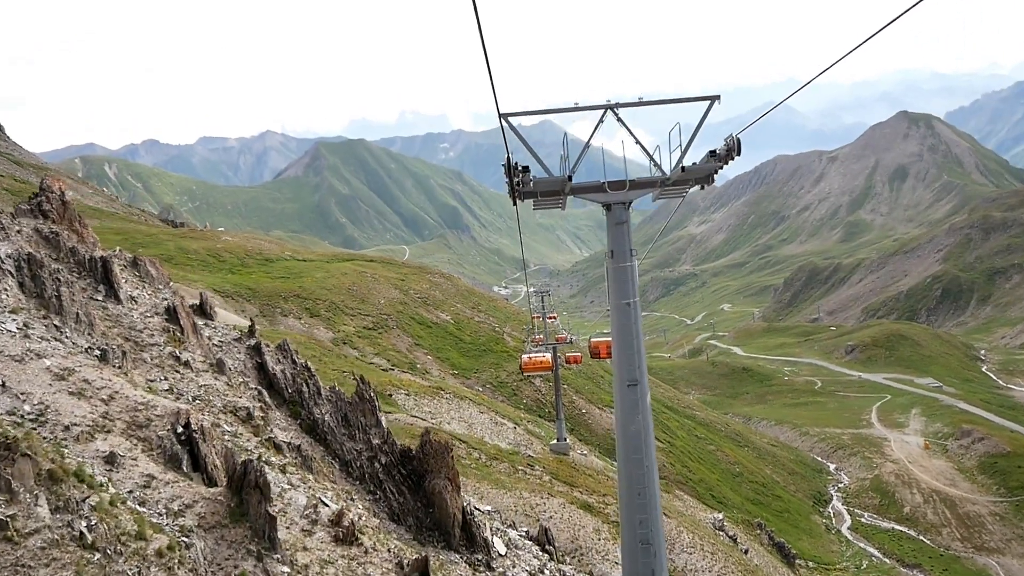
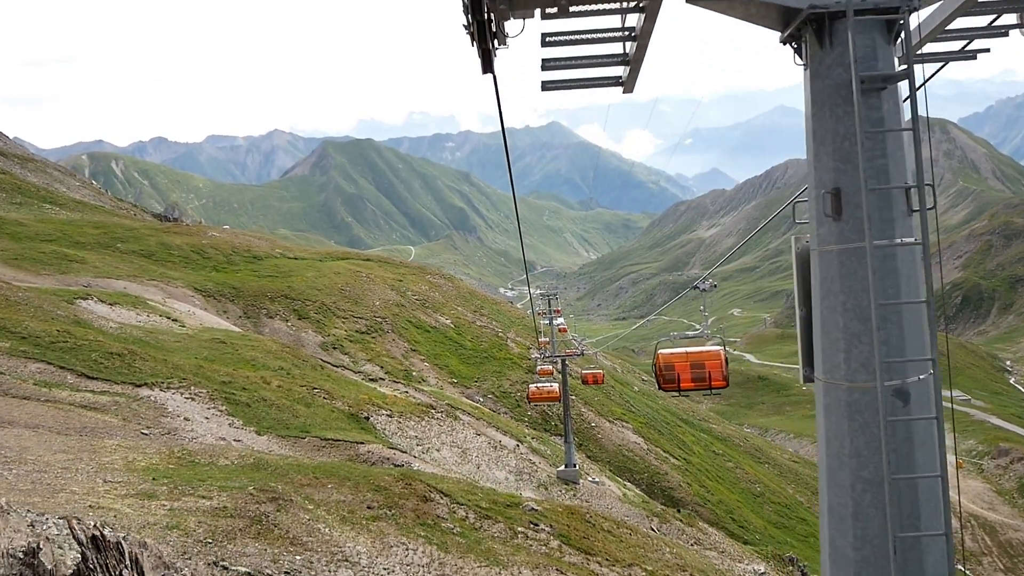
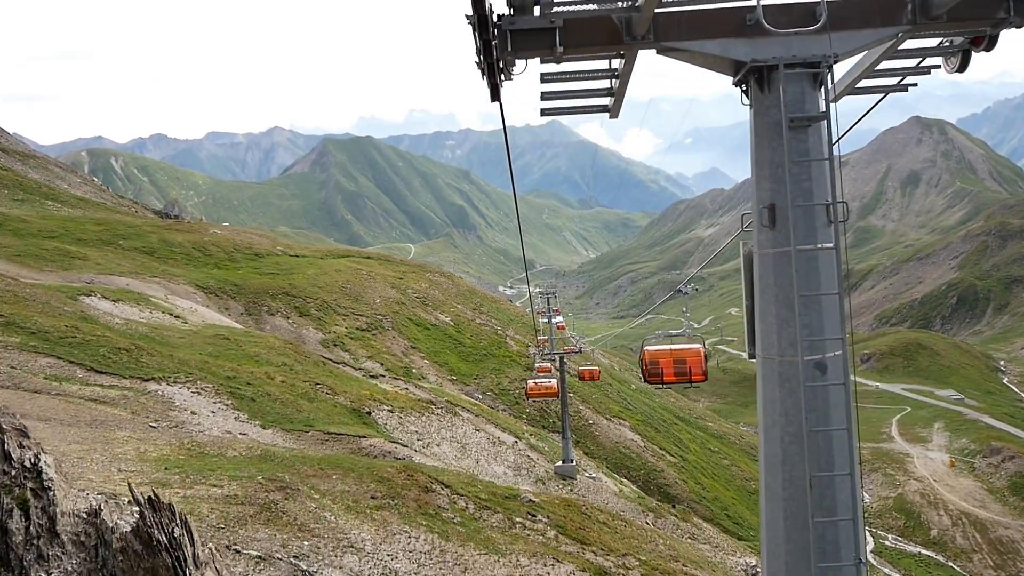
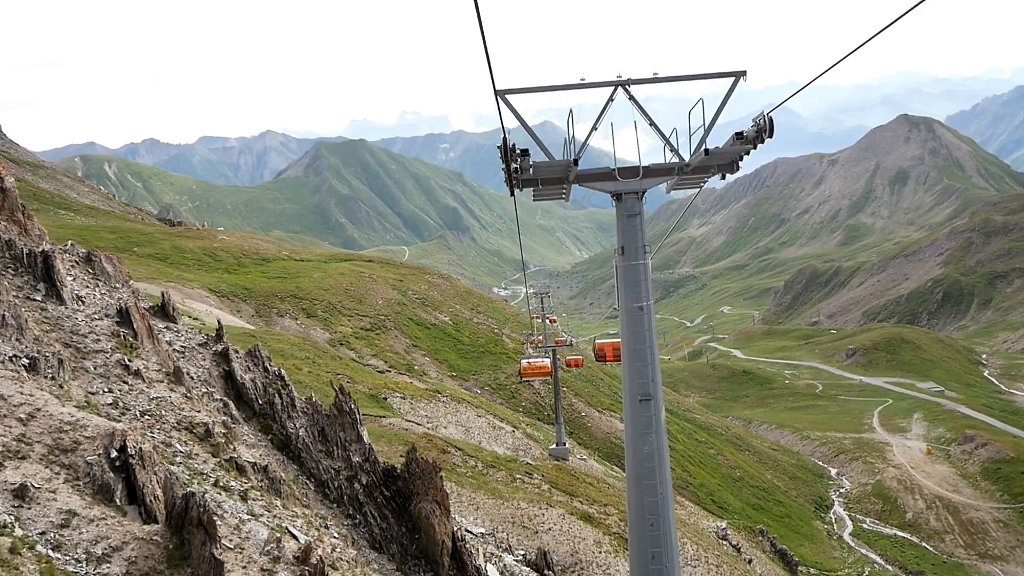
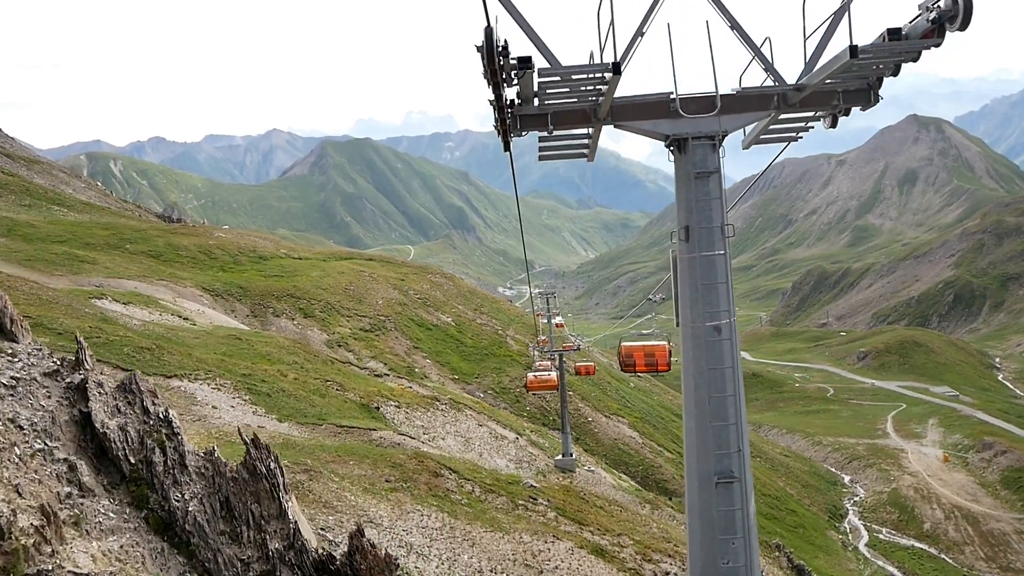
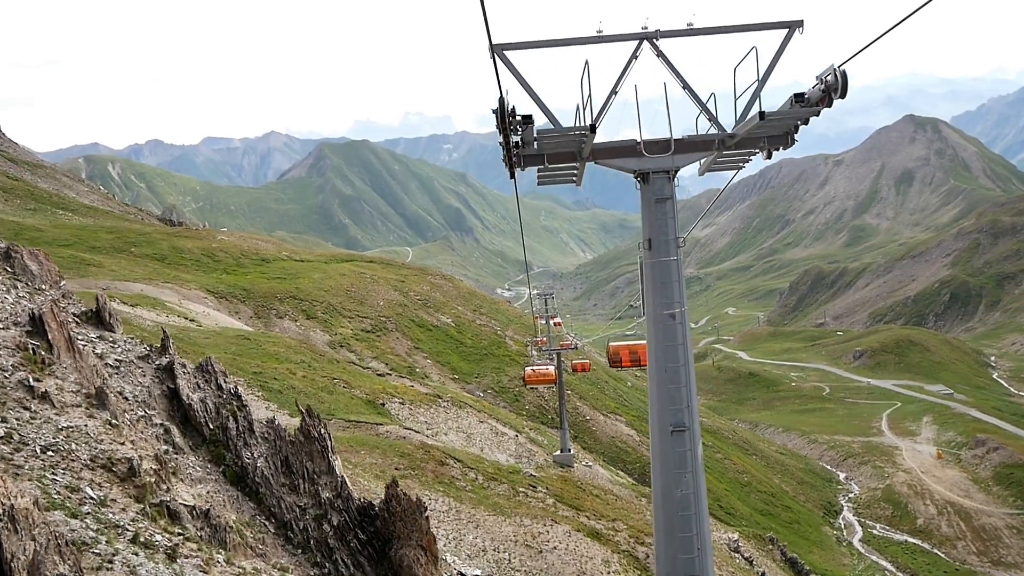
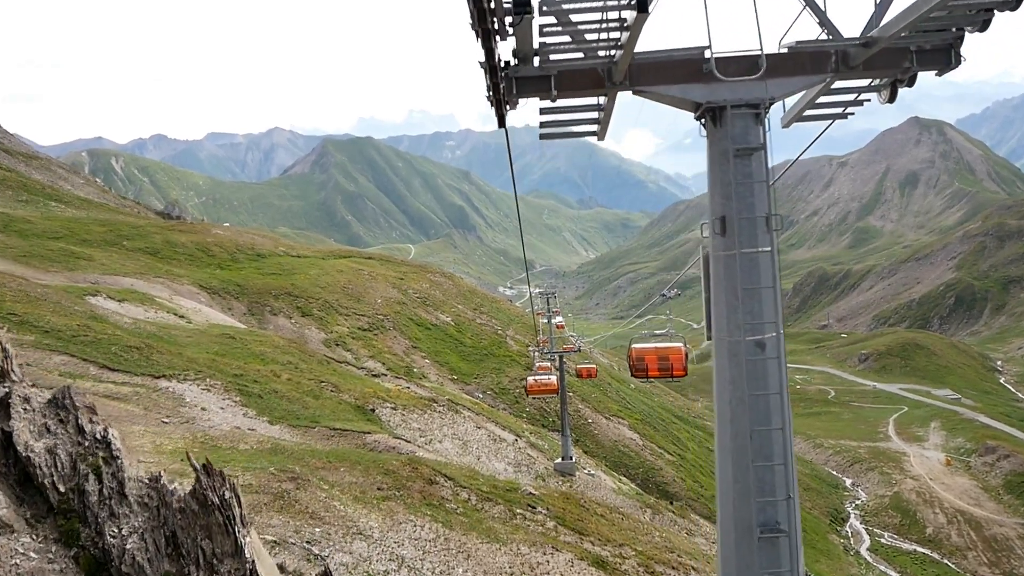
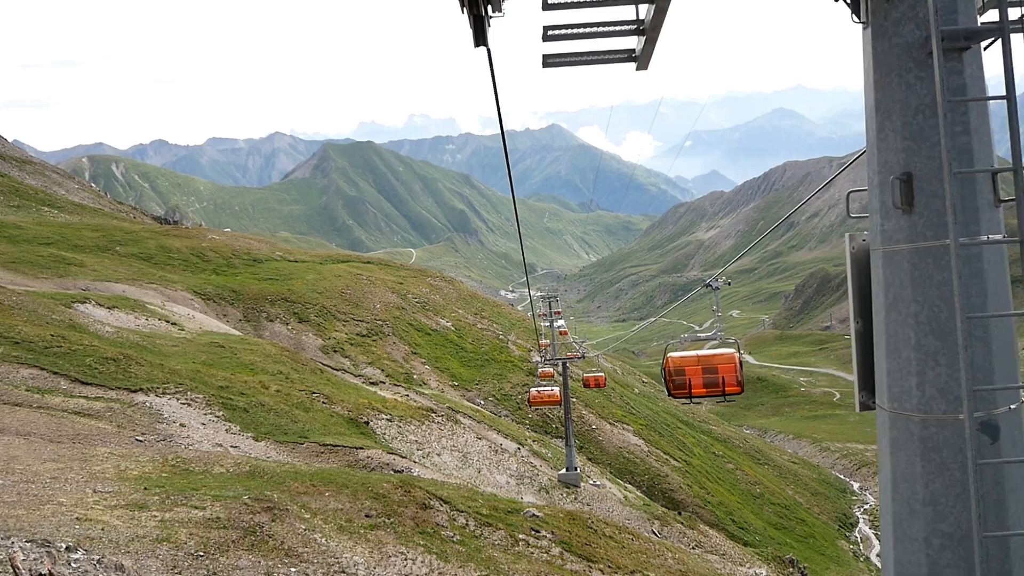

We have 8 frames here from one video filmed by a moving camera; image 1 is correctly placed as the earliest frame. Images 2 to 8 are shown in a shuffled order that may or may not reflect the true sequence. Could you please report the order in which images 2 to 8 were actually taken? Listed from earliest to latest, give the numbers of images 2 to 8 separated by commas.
4, 6, 5, 7, 3, 2, 8
